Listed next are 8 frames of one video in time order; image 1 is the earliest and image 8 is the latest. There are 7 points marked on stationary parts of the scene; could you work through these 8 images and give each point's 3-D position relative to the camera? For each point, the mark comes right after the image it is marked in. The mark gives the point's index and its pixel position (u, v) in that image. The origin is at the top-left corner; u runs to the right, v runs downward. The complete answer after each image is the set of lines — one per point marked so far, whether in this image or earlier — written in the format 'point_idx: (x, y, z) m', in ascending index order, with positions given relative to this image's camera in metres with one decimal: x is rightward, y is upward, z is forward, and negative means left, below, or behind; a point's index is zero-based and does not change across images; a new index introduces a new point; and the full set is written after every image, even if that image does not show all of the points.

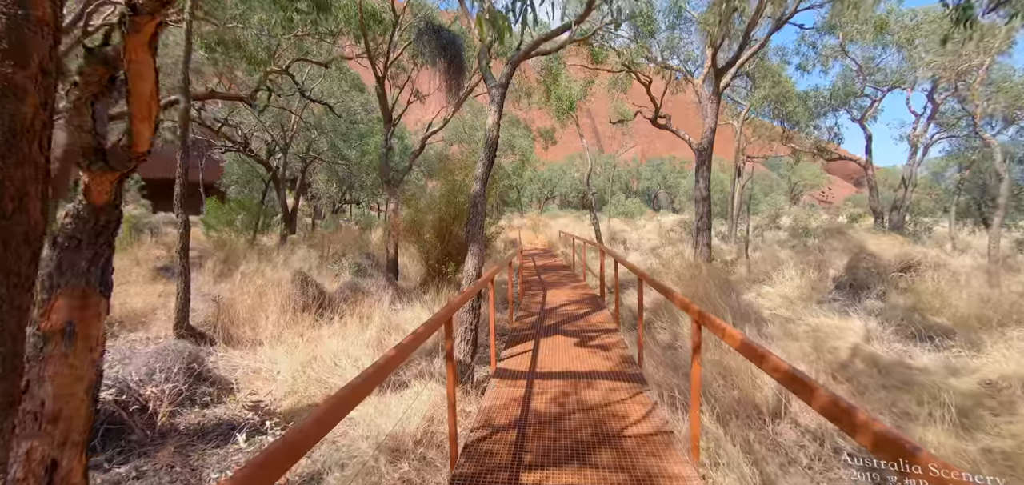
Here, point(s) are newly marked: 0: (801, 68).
0: (+9.2, +5.6, +13.5) m
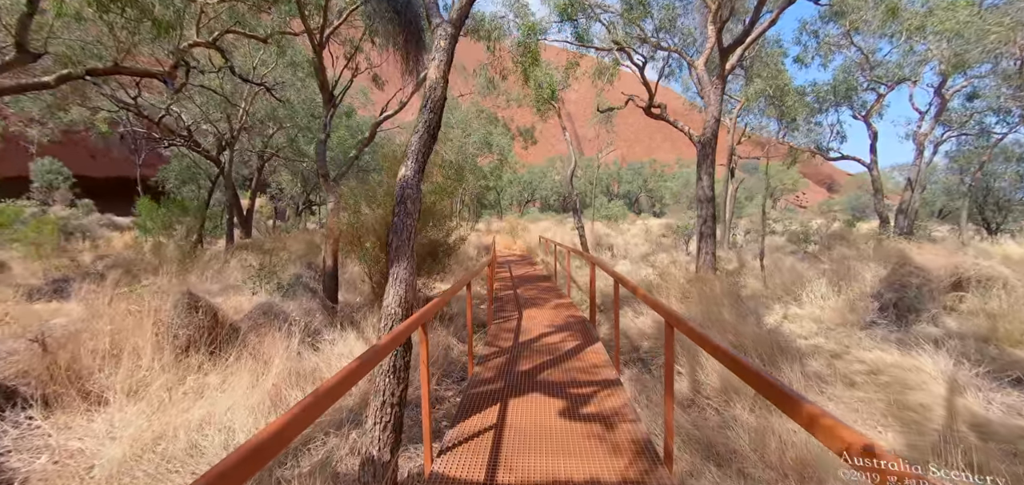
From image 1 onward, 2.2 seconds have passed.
0: (+8.5, +5.4, +12.4) m
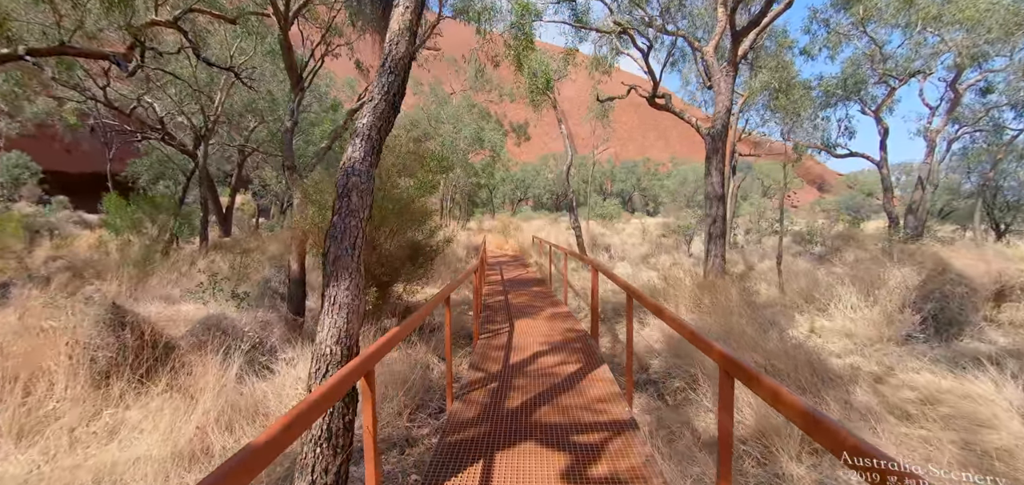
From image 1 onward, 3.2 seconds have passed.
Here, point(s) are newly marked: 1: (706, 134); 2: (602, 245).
0: (+8.3, +5.4, +11.8) m
1: (+3.4, +1.9, +7.3) m
2: (+2.8, -0.1, +13.2) m
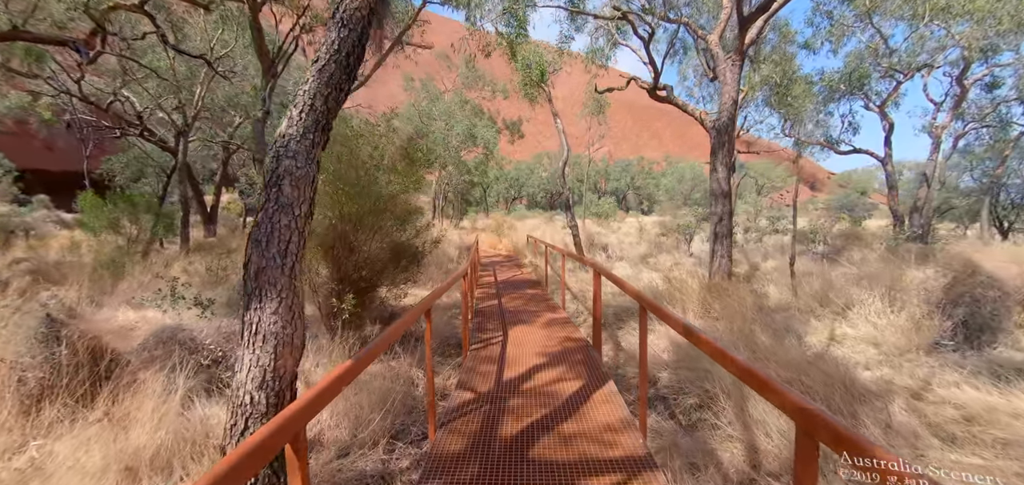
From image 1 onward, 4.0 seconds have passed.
0: (+8.1, +5.4, +11.5) m
1: (+3.3, +1.9, +6.9) m
2: (+2.7, -0.1, +12.8) m
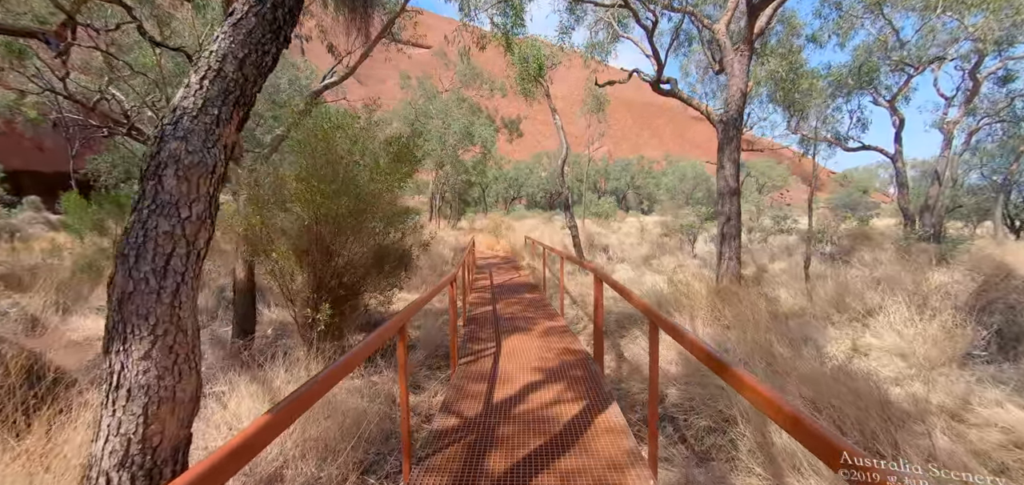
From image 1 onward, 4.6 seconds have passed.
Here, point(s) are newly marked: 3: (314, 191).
0: (+8.0, +5.4, +11.1) m
1: (+3.2, +1.9, +6.6) m
2: (+2.6, -0.1, +12.4) m
3: (-1.8, +0.5, +3.7) m
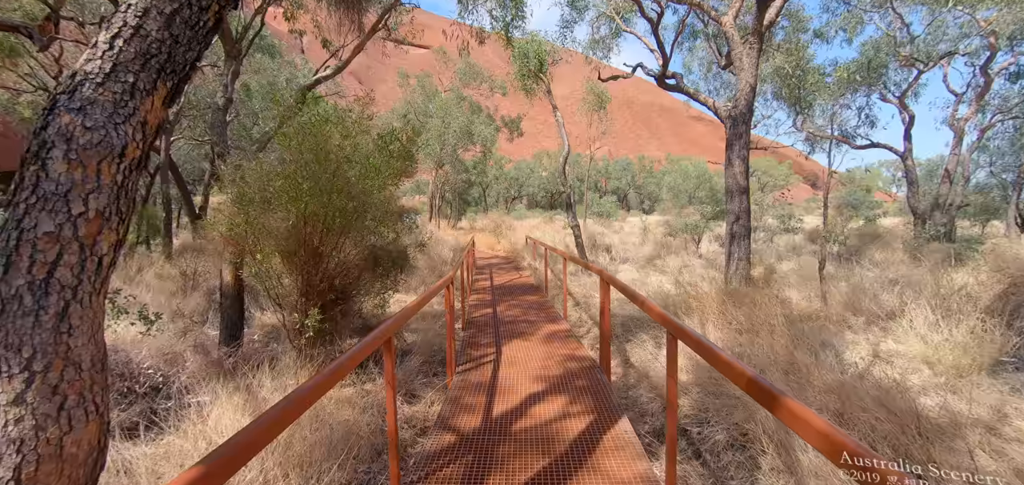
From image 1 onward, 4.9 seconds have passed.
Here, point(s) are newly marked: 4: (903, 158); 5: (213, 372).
0: (+8.0, +5.4, +10.9) m
1: (+3.2, +1.9, +6.3) m
2: (+2.6, -0.1, +12.2) m
3: (-1.8, +0.5, +3.5) m
4: (+9.6, +2.1, +10.4) m
5: (-2.6, -1.1, +3.6) m
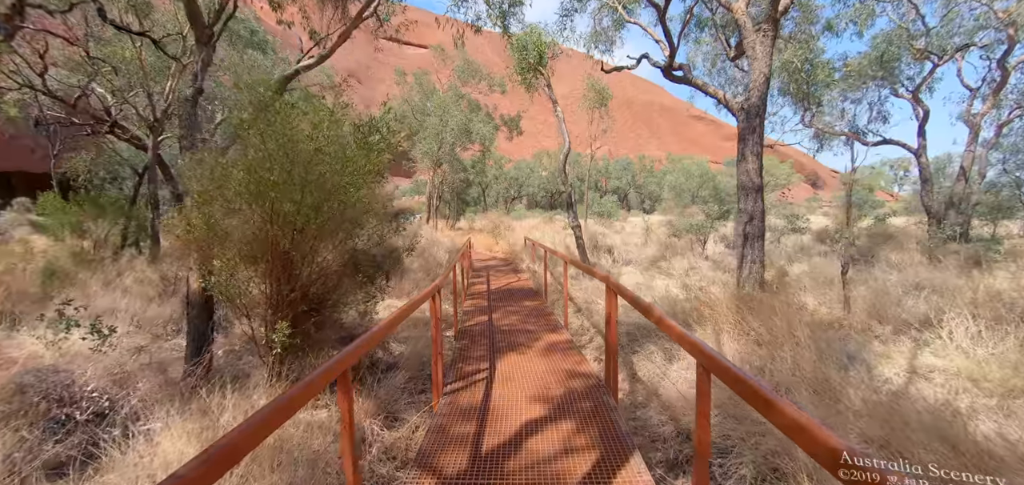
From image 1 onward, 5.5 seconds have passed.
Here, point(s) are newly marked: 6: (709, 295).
0: (+8.0, +5.4, +10.5) m
1: (+3.2, +1.9, +5.9) m
2: (+2.6, -0.1, +11.8) m
3: (-1.8, +0.4, +3.1) m
4: (+9.6, +2.1, +10.0) m
5: (-2.6, -1.1, +3.2) m
6: (+2.6, -0.7, +5.5) m
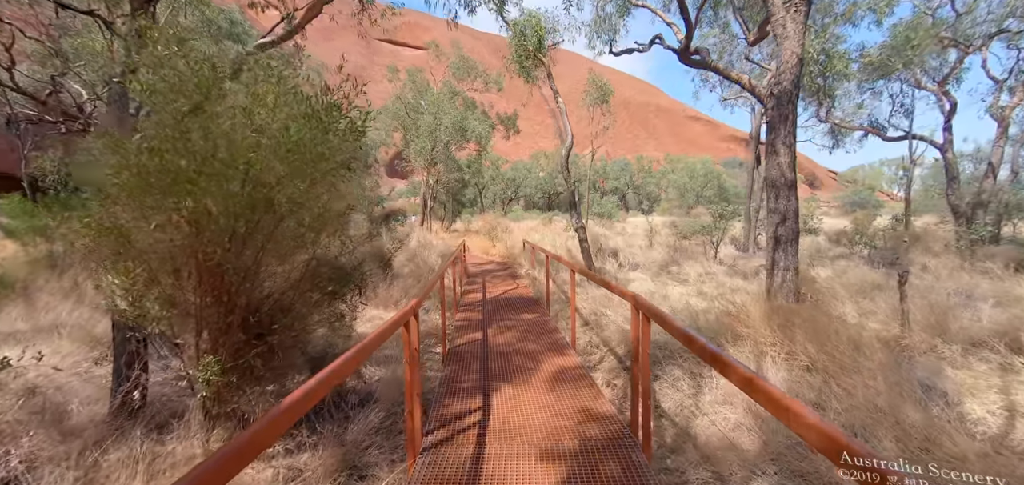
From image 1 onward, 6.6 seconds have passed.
0: (+7.9, +5.4, +9.9) m
1: (+3.1, +1.8, +5.3) m
2: (+2.5, -0.2, +11.1) m
3: (-1.8, +0.4, +2.4) m
4: (+9.5, +2.1, +9.3) m
5: (-2.6, -1.2, +2.5) m
6: (+2.6, -0.7, +4.8) m
